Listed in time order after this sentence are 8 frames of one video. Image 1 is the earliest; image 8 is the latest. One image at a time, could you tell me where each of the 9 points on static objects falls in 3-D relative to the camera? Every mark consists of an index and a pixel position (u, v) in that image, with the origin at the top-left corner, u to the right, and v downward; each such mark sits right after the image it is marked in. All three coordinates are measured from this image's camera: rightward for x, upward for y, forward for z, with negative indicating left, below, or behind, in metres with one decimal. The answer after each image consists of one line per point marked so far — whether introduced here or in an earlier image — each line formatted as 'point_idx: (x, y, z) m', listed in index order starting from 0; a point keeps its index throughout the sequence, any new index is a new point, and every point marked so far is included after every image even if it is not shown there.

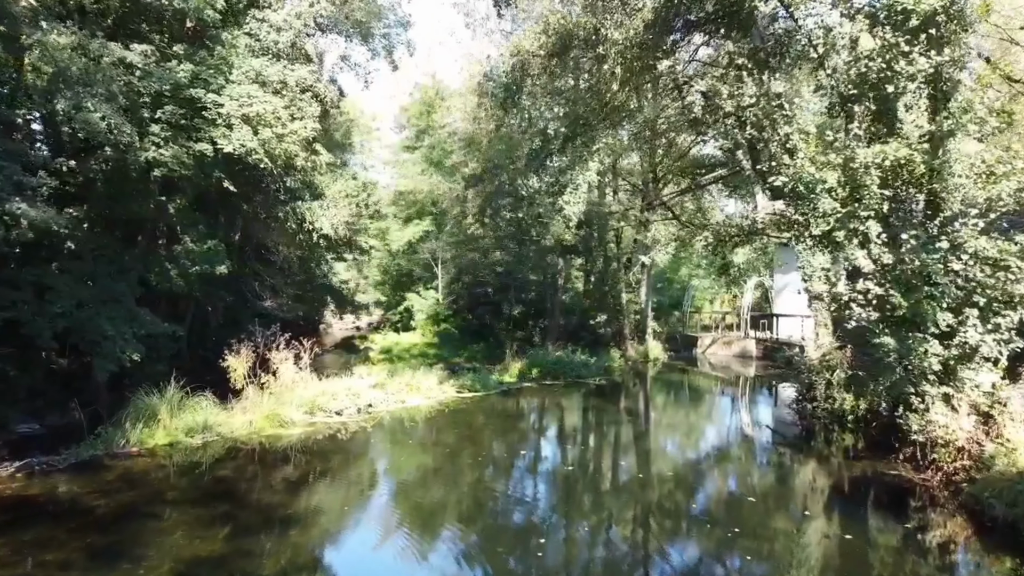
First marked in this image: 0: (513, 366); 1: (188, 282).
0: (+0.1, -1.7, +16.9) m
1: (-5.9, +0.1, +14.6) m
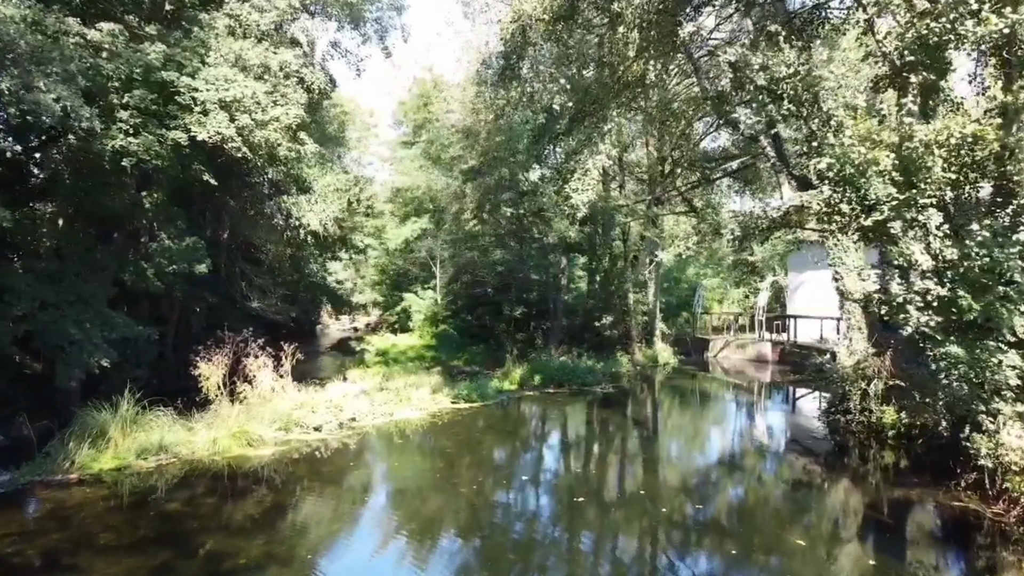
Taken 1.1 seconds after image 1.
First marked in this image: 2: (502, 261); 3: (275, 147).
0: (+0.1, -1.7, +16.0) m
1: (-5.9, +0.1, +13.7) m
2: (-0.2, +0.6, +19.3) m
3: (-3.4, +2.0, +11.5) m
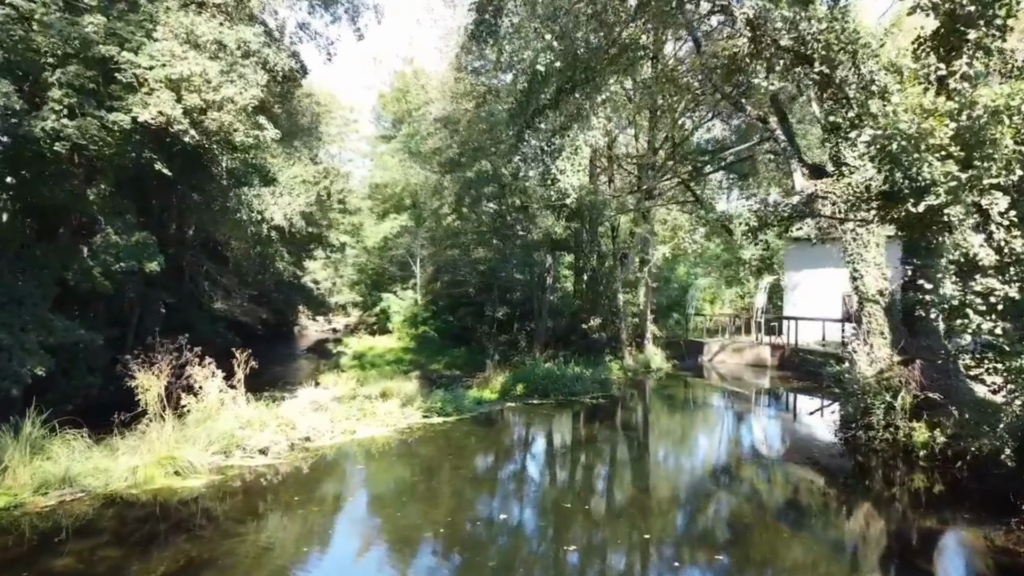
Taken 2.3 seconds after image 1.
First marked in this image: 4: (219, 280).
0: (-0.2, -1.7, +15.0) m
1: (-6.2, +0.1, +12.5) m
2: (-0.6, +0.6, +18.3) m
3: (-3.7, +2.0, +10.4) m
4: (-6.3, +0.2, +17.1) m
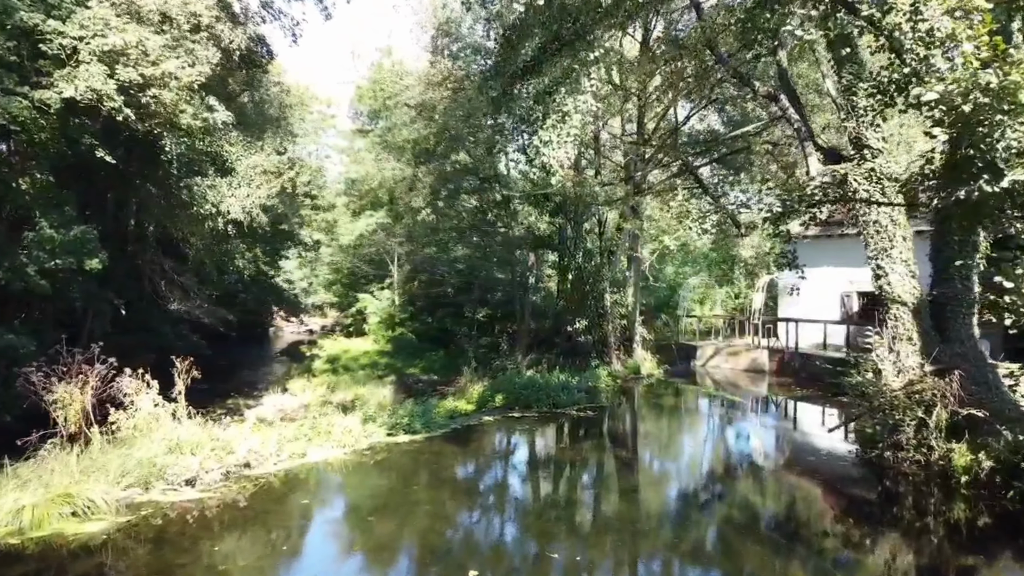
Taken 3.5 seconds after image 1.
0: (-0.6, -1.7, +13.9) m
1: (-6.5, +0.1, +11.4) m
2: (-1.0, +0.6, +17.2) m
3: (-3.9, +2.0, +9.3) m
4: (-6.7, +0.2, +15.9) m
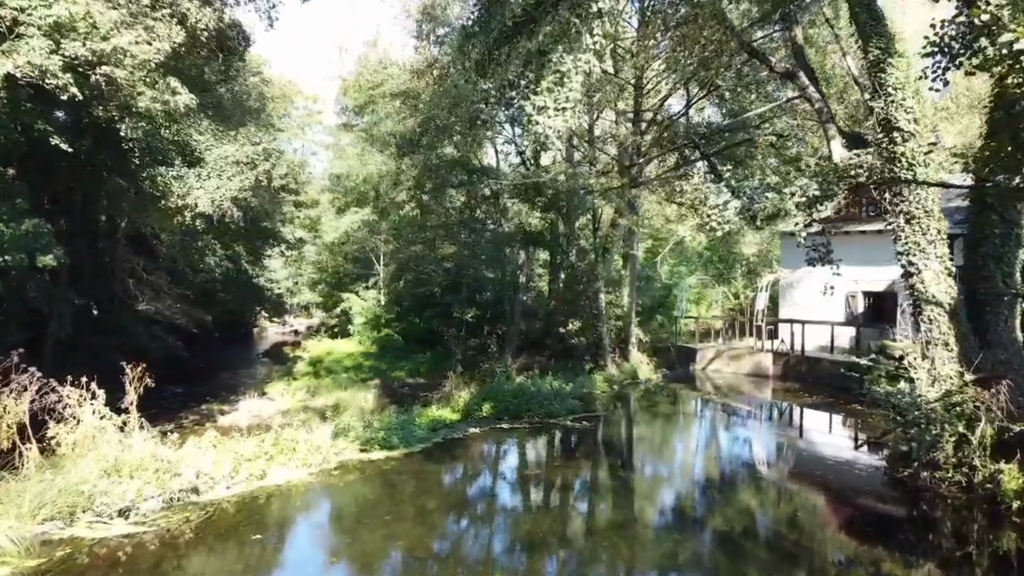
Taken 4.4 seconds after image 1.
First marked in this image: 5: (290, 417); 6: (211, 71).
0: (-0.8, -1.6, +13.1) m
1: (-6.6, +0.1, +10.5) m
2: (-1.3, +0.6, +16.4) m
3: (-4.0, +2.1, +8.5) m
4: (-6.9, +0.2, +15.1) m
5: (-3.8, -2.2, +13.5) m
6: (-6.0, +4.3, +16.0) m
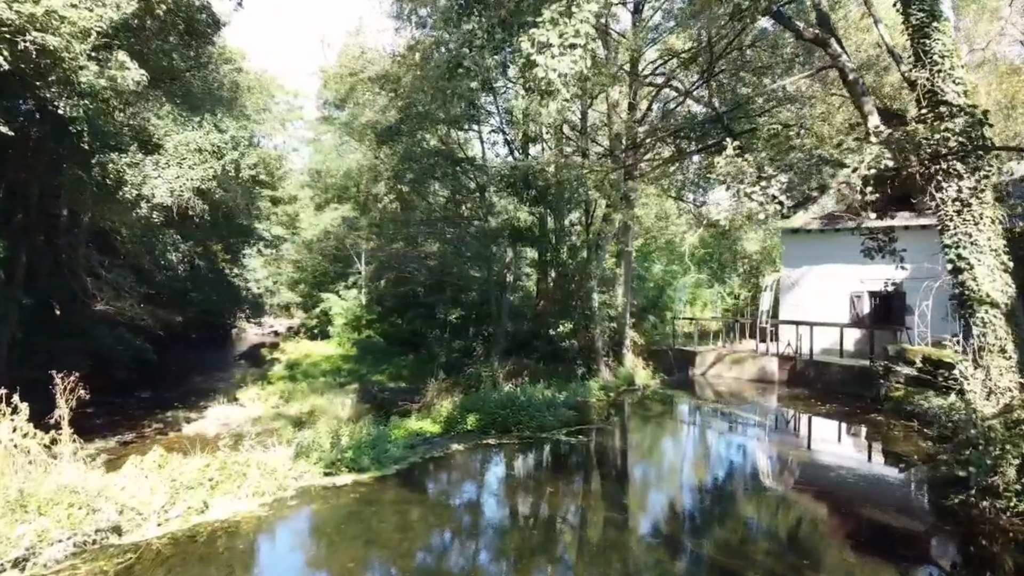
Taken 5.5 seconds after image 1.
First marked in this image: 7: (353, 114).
0: (-1.0, -1.6, +12.3) m
1: (-6.8, +0.2, +9.5) m
2: (-1.5, +0.7, +15.5) m
3: (-4.2, +2.1, +7.5) m
4: (-7.1, +0.2, +14.1) m
5: (-4.0, -2.2, +12.5) m
6: (-6.2, +4.3, +15.0) m
7: (-3.8, +4.2, +19.3) m
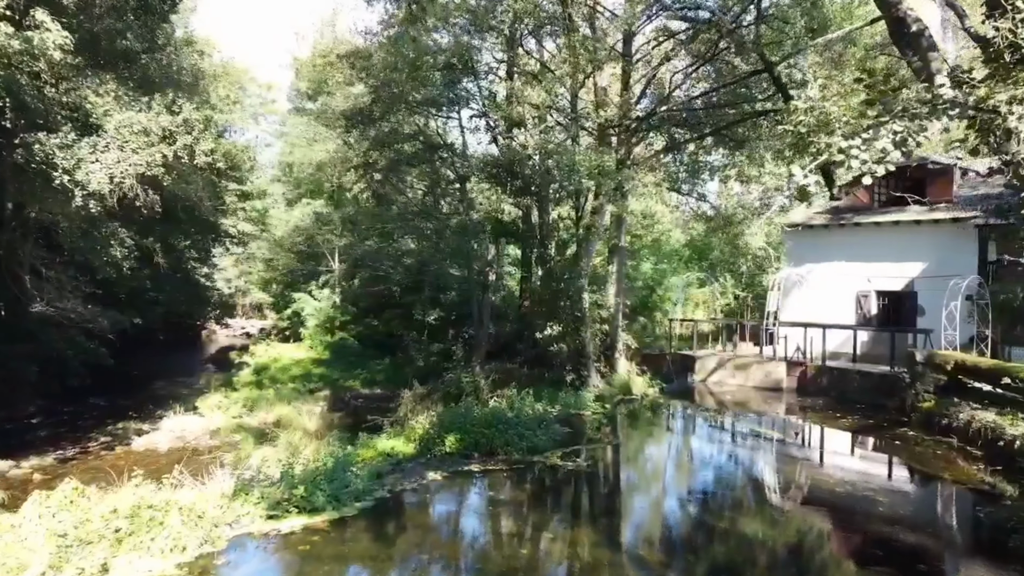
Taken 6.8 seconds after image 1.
0: (-1.2, -1.6, +11.2) m
1: (-6.9, +0.2, +8.3) m
2: (-1.8, +0.7, +14.4) m
3: (-4.3, +2.1, +6.3) m
4: (-7.4, +0.2, +12.8) m
5: (-4.2, -2.2, +11.4) m
6: (-6.5, +4.3, +13.8) m
7: (-4.2, +4.2, +18.1) m
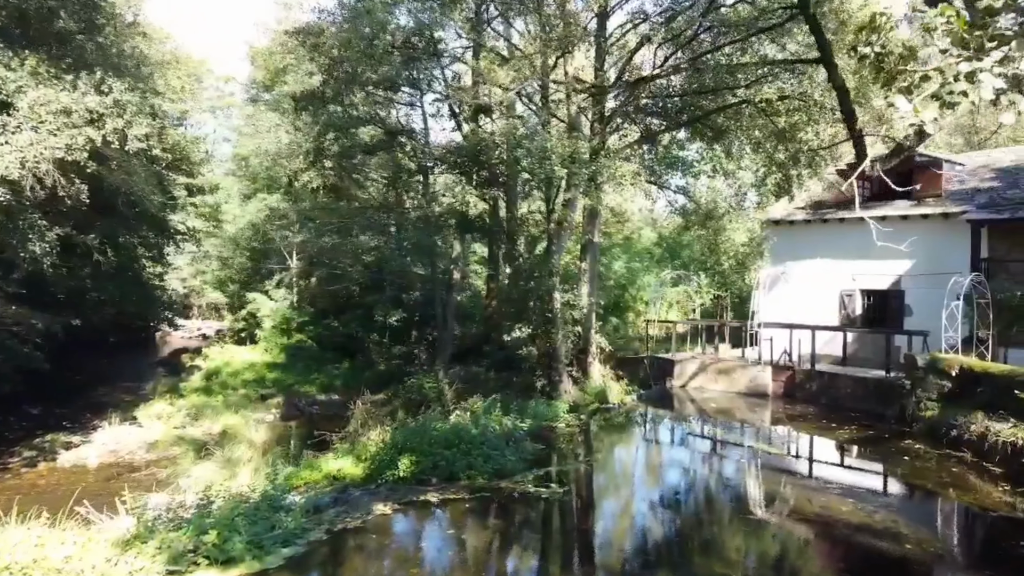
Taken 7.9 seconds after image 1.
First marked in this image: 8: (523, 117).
0: (-1.6, -1.6, +10.2) m
1: (-7.3, +0.2, +7.1) m
2: (-2.4, +0.7, +13.5) m
3: (-4.5, +2.1, +5.3) m
4: (-7.9, +0.2, +11.7) m
5: (-4.6, -2.1, +10.3) m
6: (-7.1, +4.4, +12.6) m
7: (-5.0, +4.2, +17.1) m
8: (+0.2, +2.3, +10.8) m
